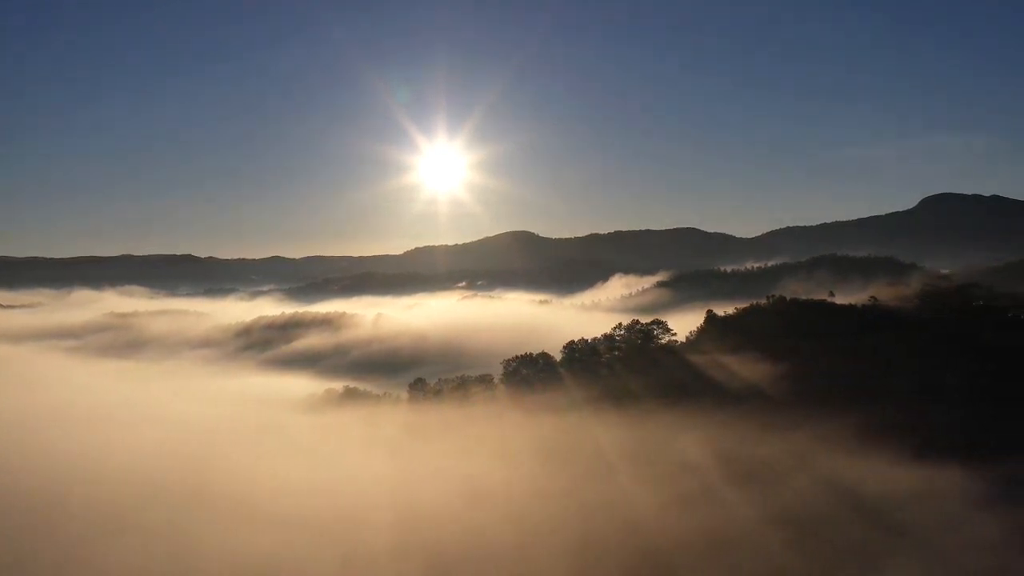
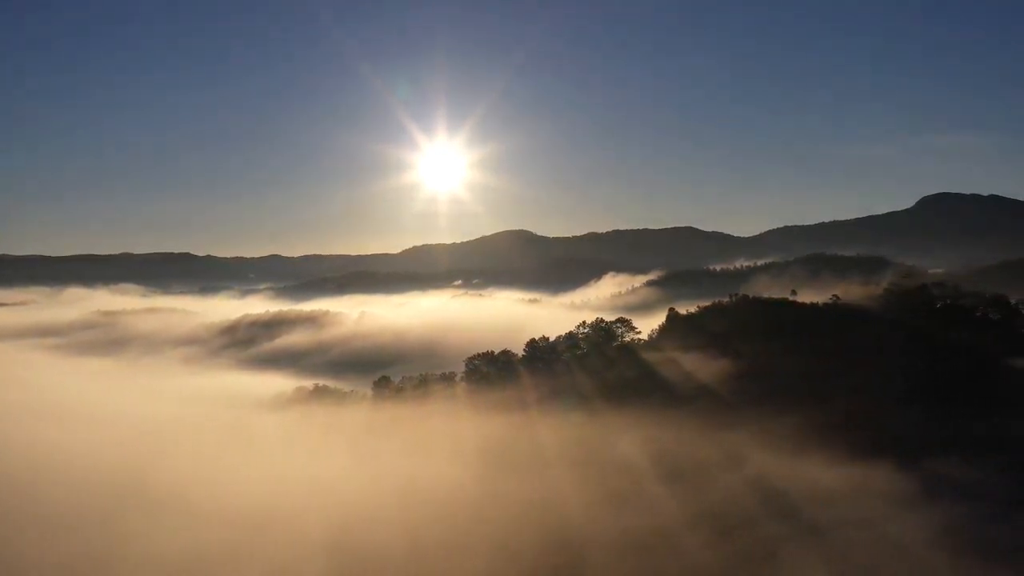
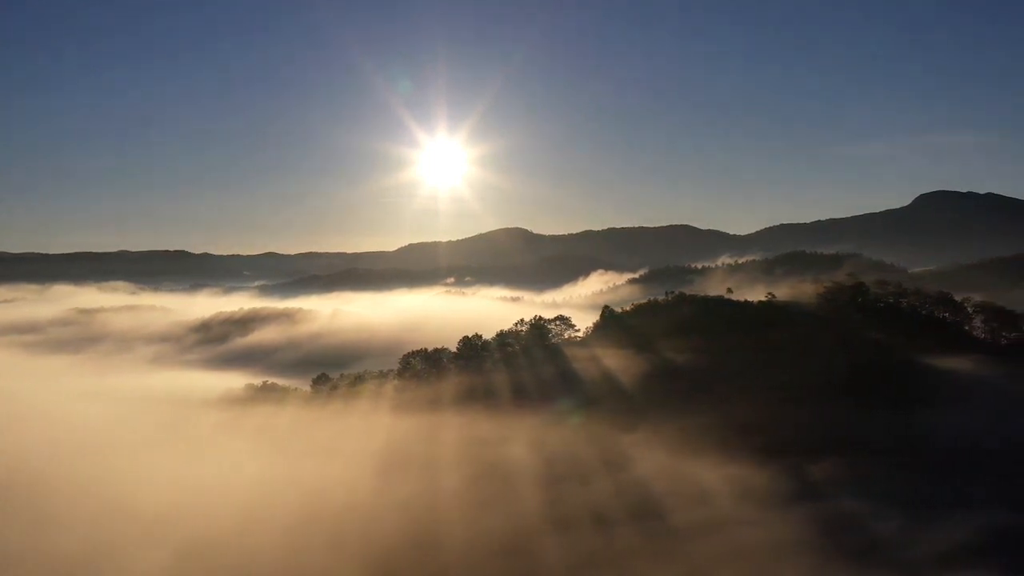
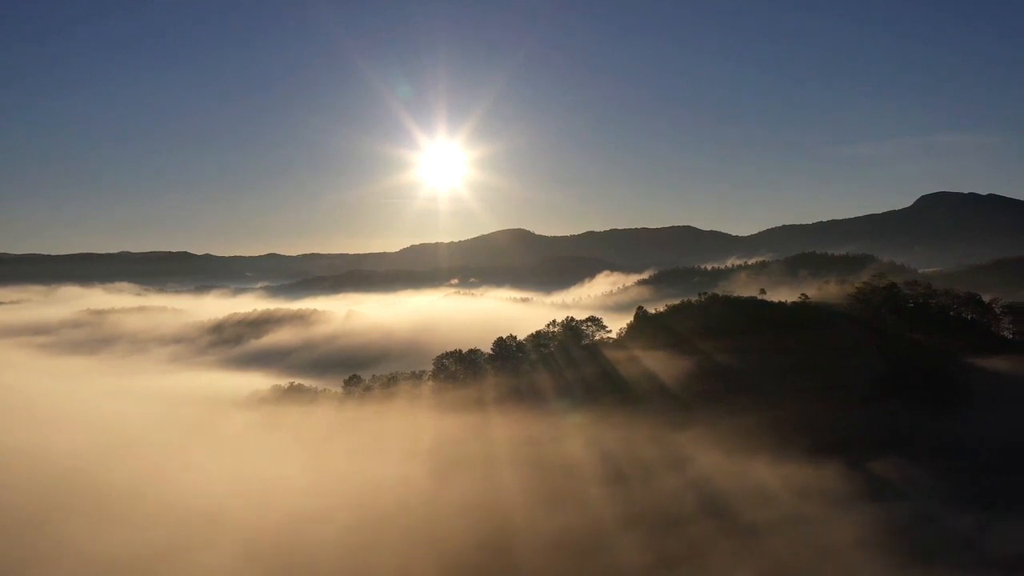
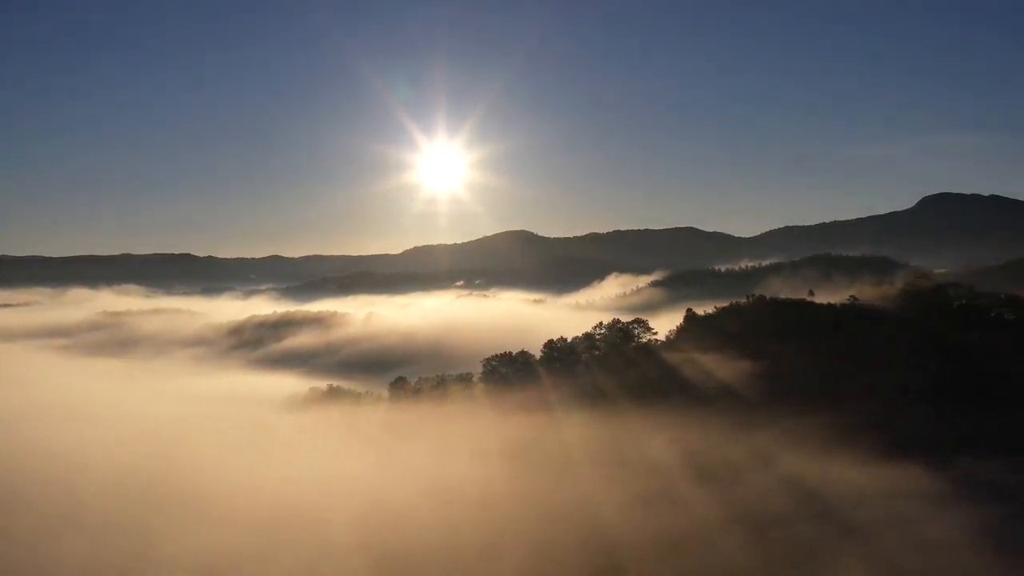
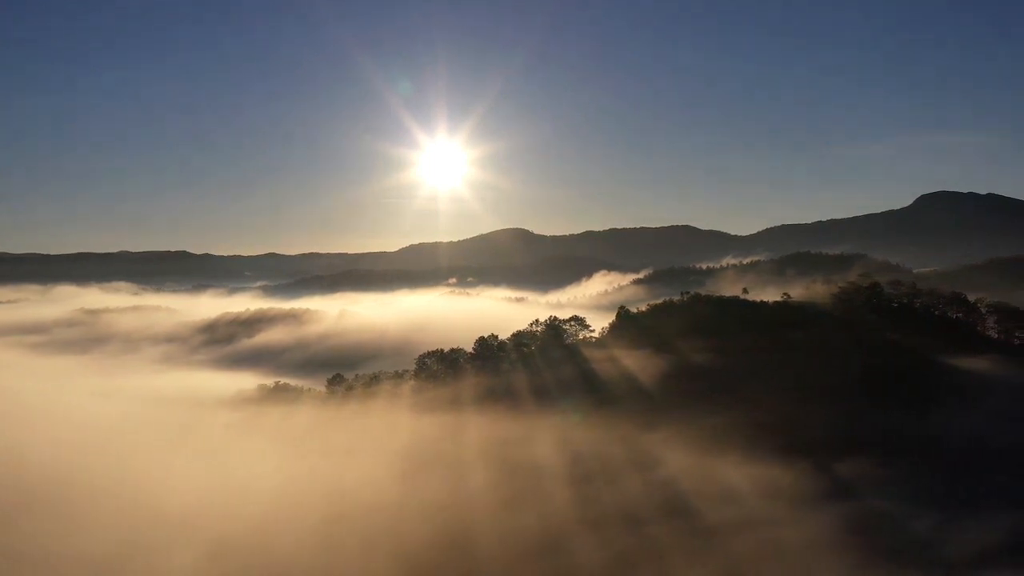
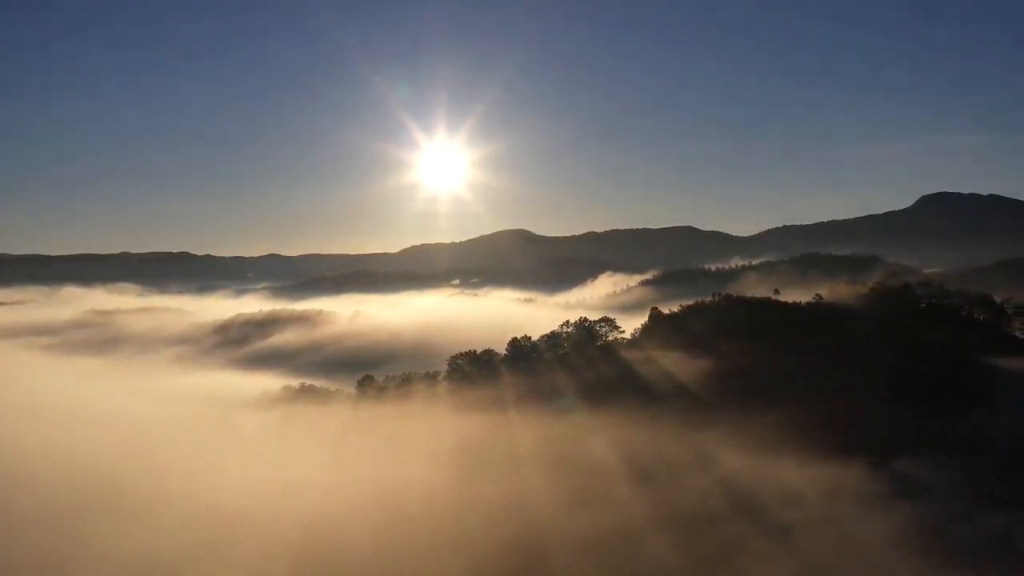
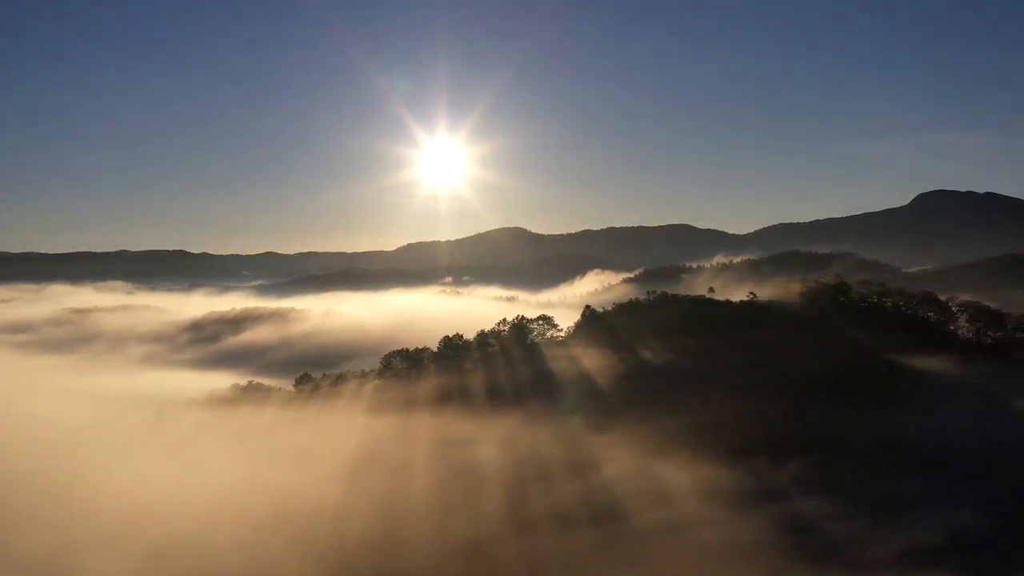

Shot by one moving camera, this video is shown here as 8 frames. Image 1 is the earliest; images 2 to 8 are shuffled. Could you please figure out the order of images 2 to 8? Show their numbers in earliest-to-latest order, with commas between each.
5, 2, 7, 4, 6, 3, 8
